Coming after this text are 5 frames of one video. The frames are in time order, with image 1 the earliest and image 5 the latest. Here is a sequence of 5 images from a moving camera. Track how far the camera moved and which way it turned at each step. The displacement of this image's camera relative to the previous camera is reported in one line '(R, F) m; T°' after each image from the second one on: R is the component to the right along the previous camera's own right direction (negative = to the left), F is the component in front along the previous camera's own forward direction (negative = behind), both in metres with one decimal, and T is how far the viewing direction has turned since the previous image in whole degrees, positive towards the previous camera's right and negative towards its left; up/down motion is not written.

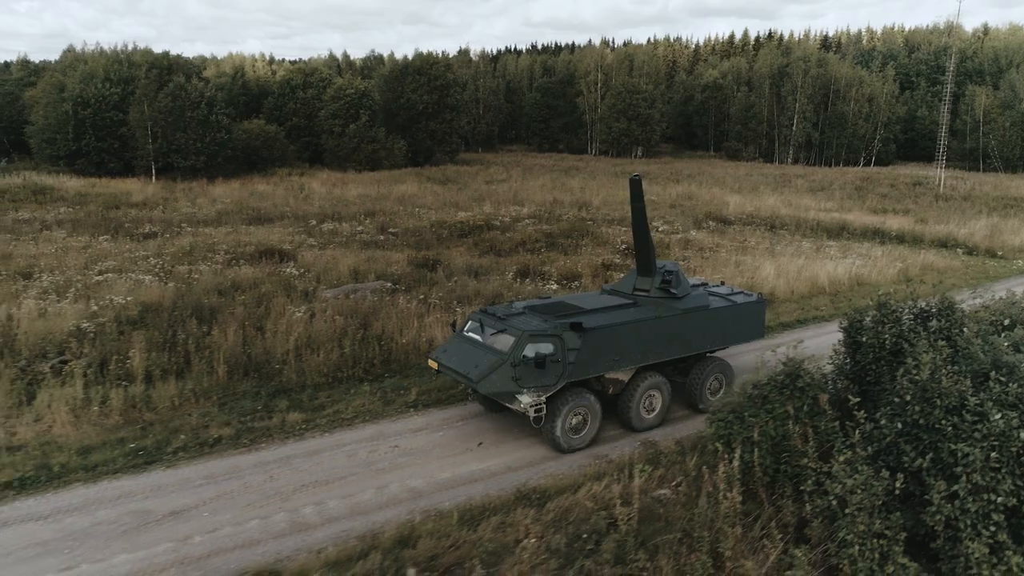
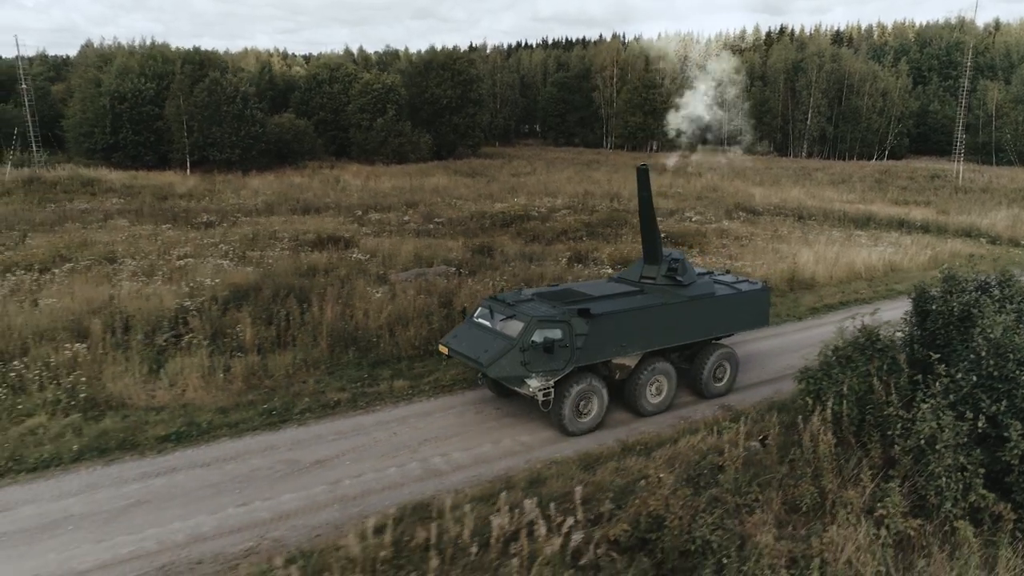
(-1.1, -0.9) m; 0°
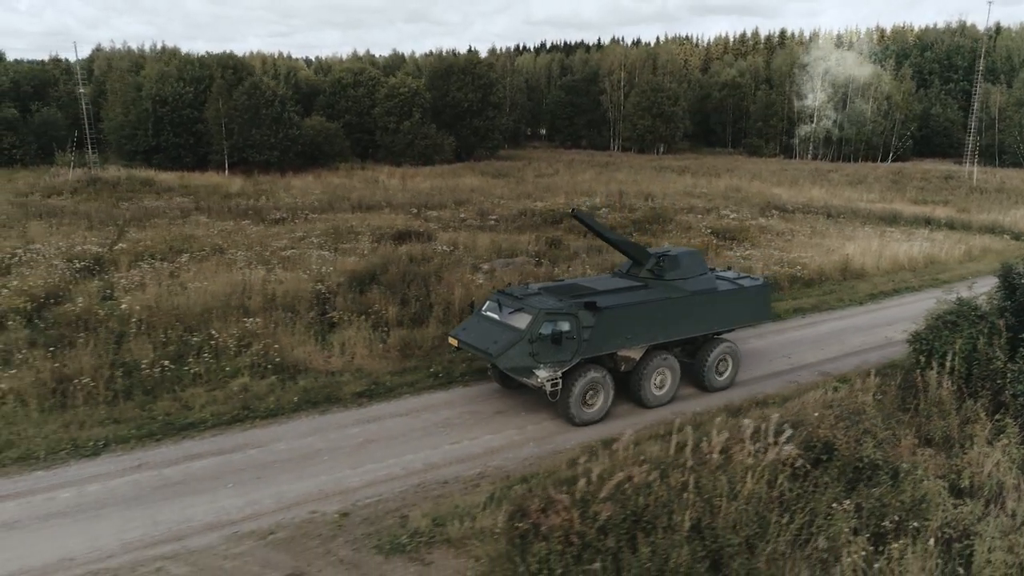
(-2.0, -1.5) m; +1°
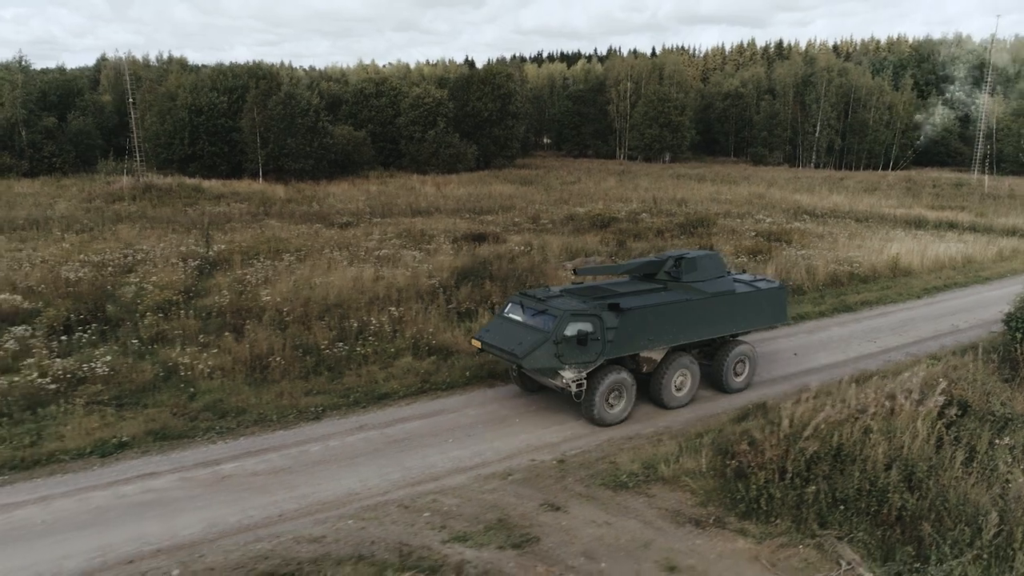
(-2.1, -1.3) m; +1°
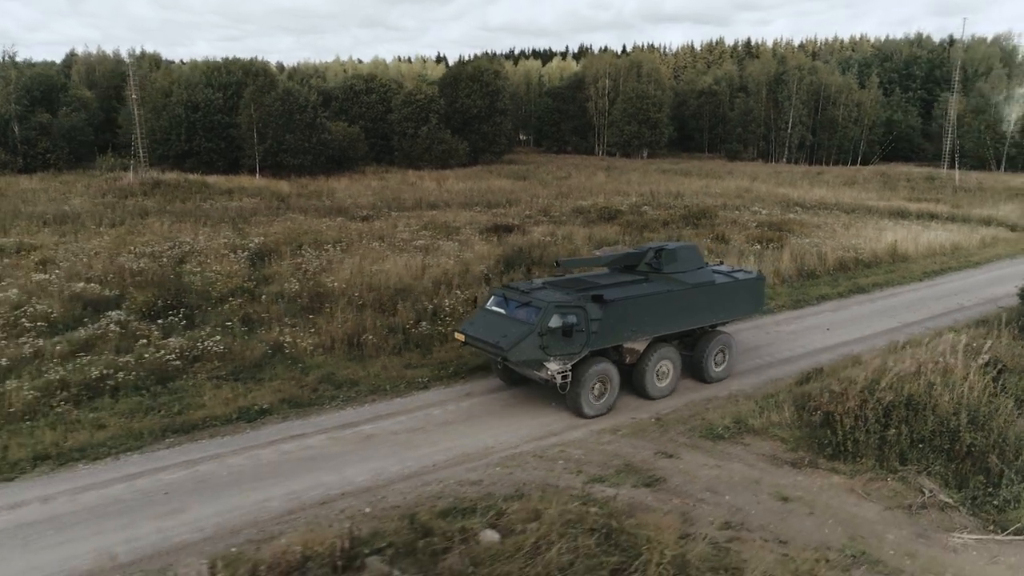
(-1.6, -1.1) m; +2°
